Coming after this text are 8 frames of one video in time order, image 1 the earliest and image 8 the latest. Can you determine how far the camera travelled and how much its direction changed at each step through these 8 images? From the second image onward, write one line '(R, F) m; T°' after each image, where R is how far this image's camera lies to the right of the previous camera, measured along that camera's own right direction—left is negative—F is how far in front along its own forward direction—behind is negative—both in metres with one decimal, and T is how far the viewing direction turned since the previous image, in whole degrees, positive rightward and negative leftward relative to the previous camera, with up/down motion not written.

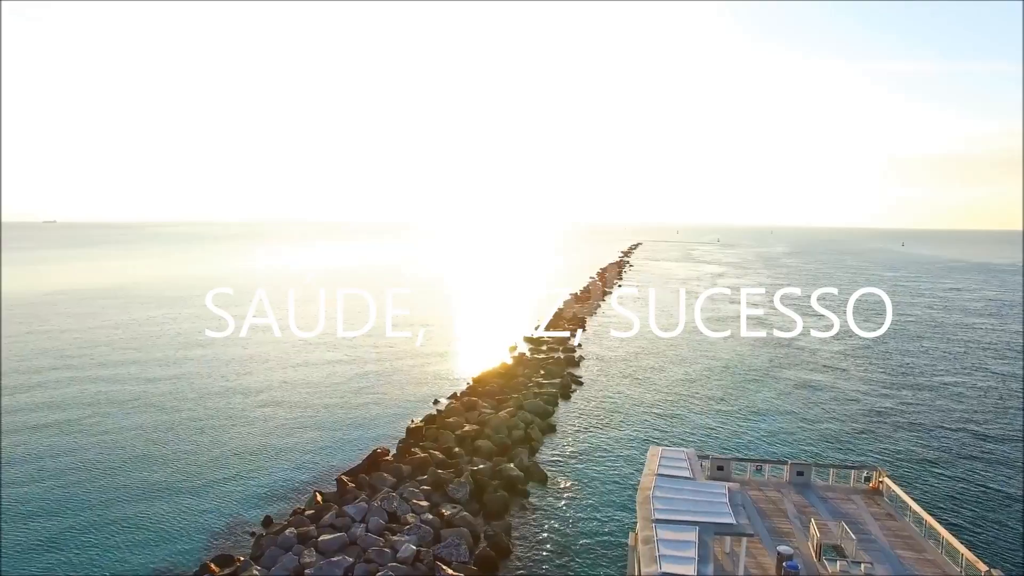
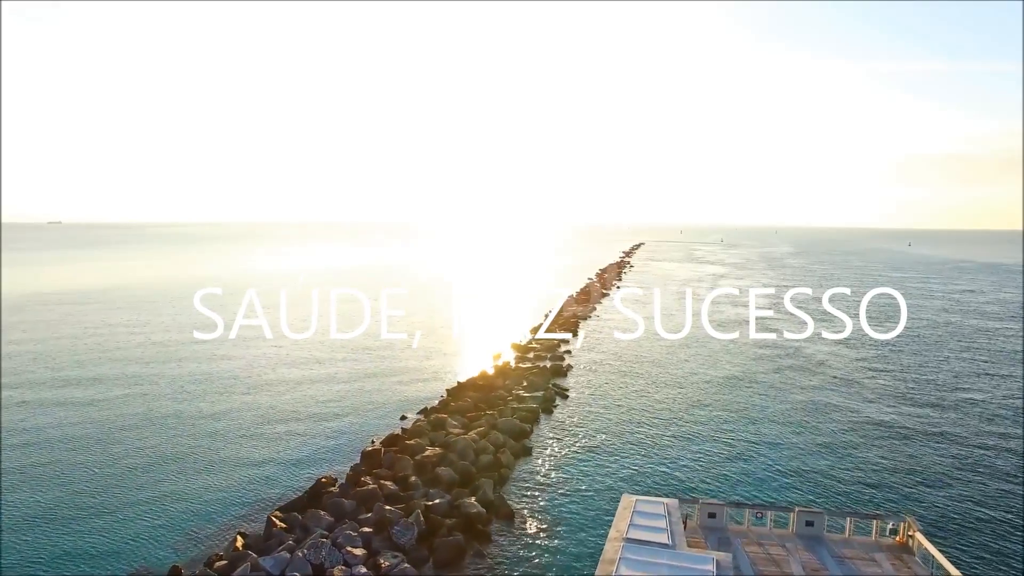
(+1.3, +2.9) m; 0°
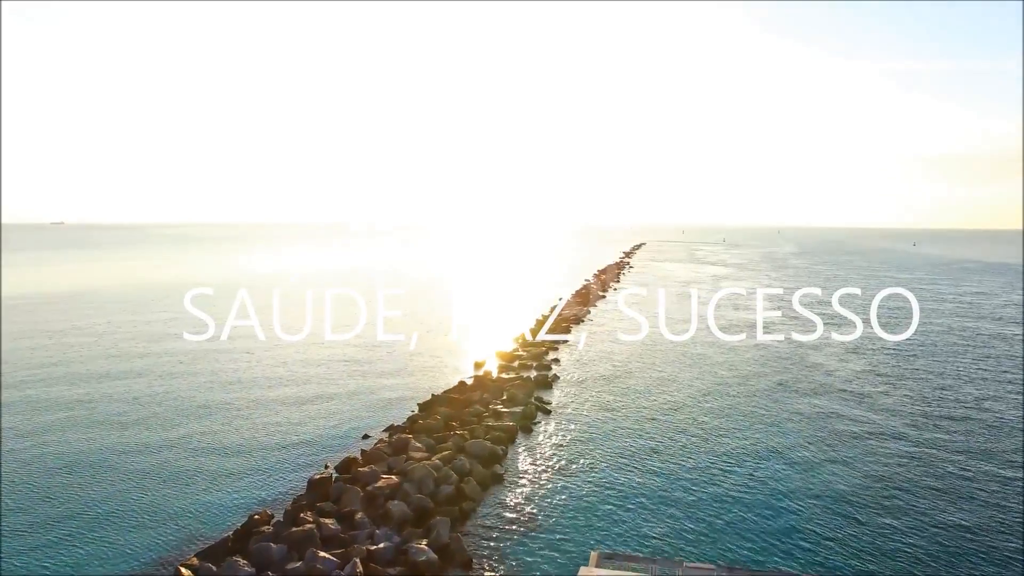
(+1.2, +2.6) m; 0°
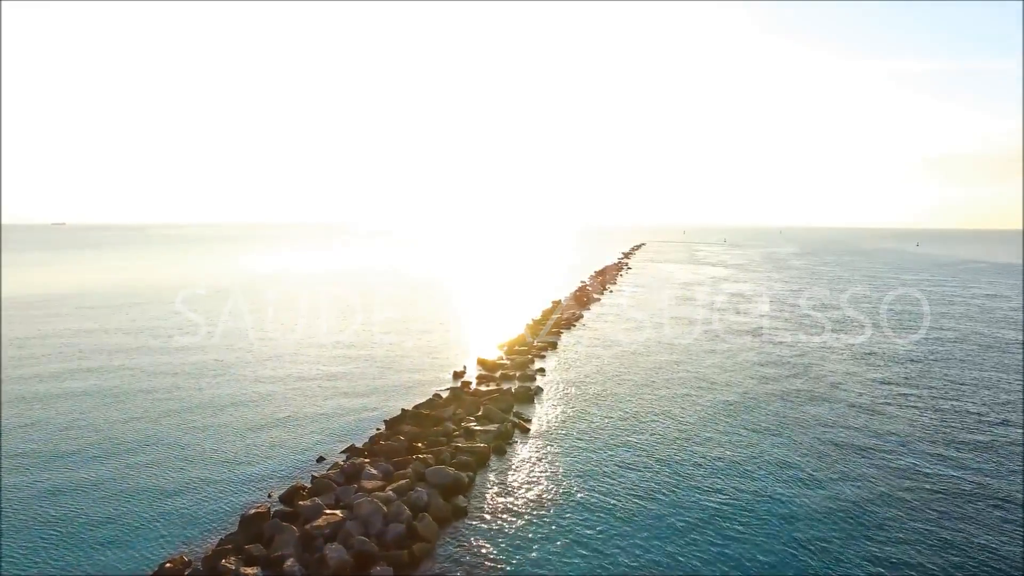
(+1.1, +2.5) m; 0°
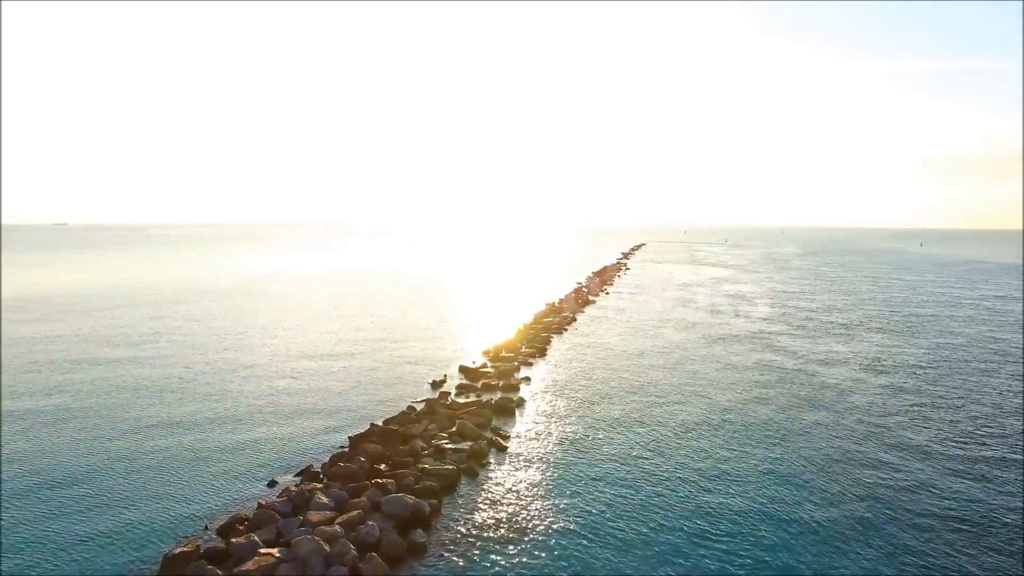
(+1.0, +2.1) m; 0°
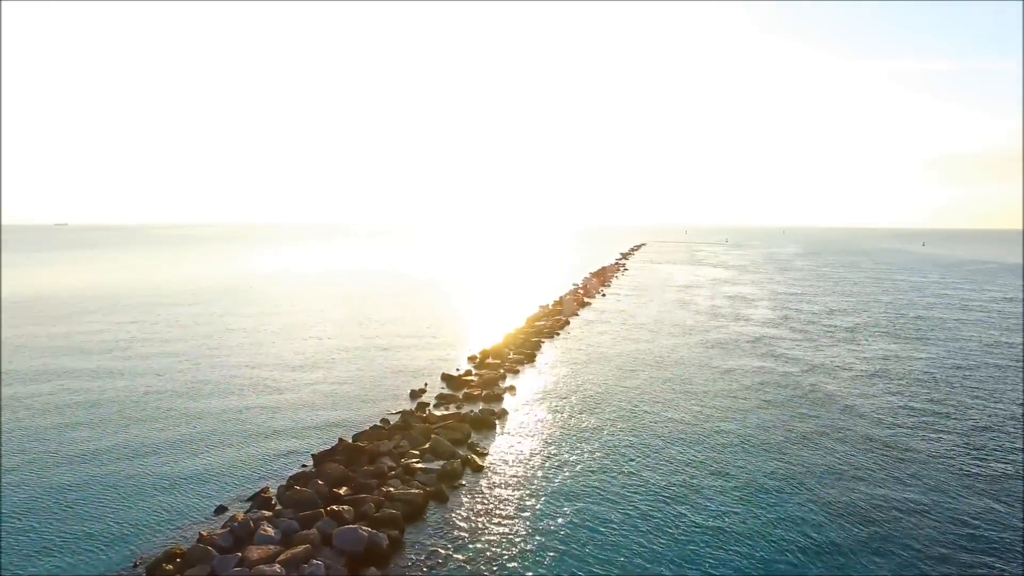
(+0.9, +1.9) m; 0°
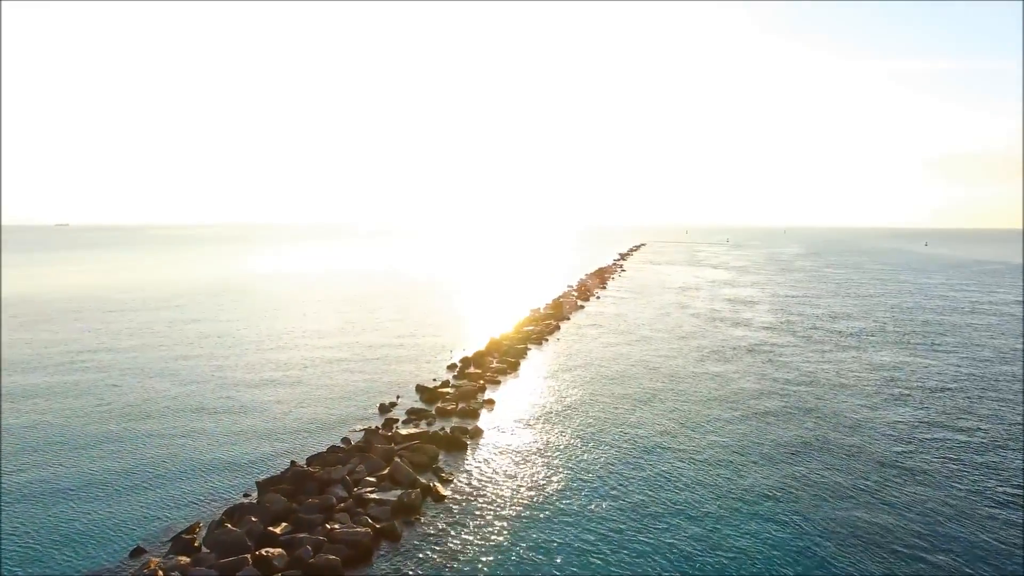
(+1.1, +2.3) m; 0°
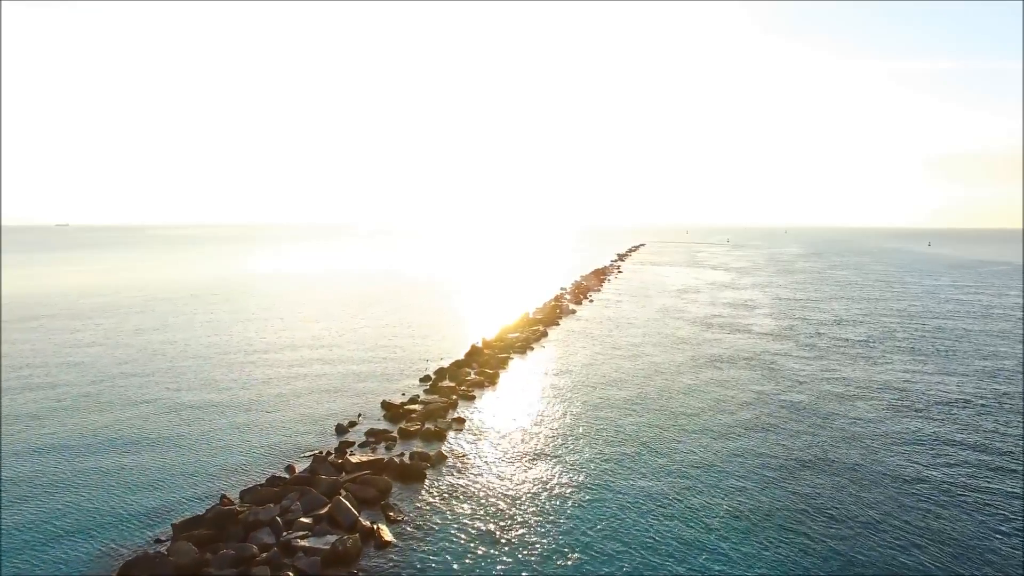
(+1.2, +2.7) m; 0°
